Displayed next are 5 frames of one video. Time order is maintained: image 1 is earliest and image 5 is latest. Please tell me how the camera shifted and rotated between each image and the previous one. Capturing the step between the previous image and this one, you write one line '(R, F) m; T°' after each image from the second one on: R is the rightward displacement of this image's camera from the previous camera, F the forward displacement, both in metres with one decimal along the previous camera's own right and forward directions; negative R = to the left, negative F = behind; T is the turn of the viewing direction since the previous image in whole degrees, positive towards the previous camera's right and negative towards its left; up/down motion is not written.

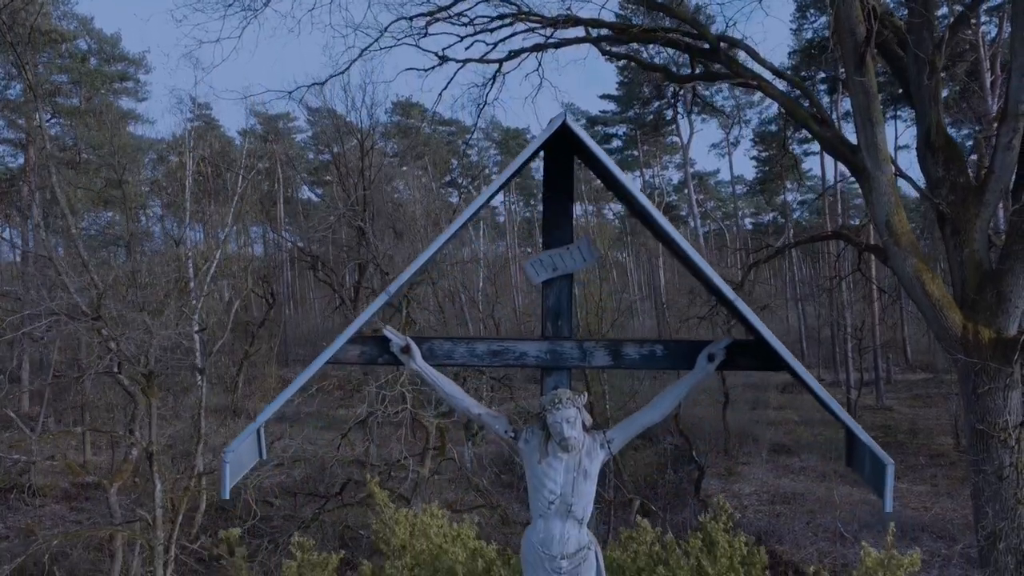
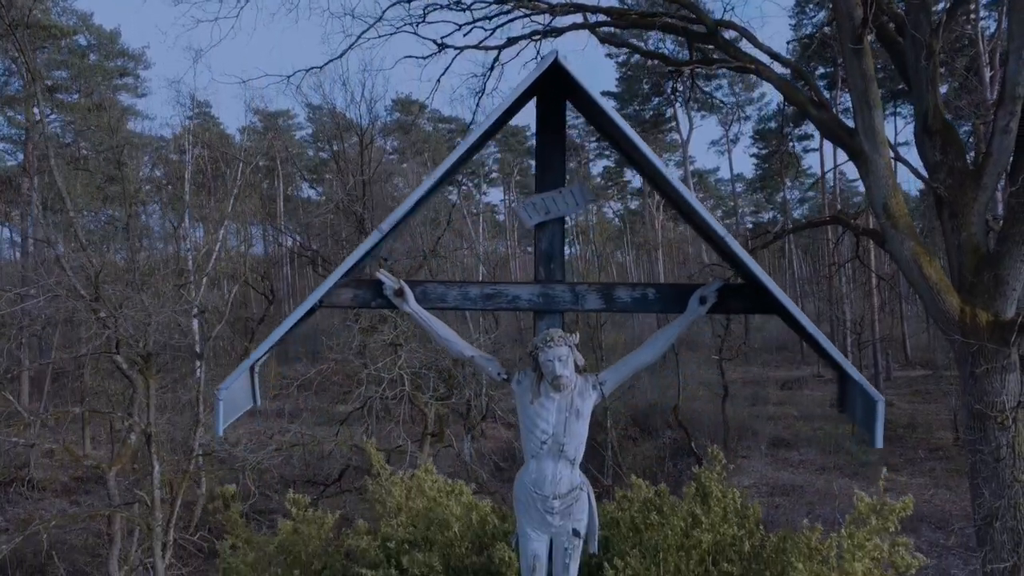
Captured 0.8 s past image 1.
(0.0, 0.0) m; 0°
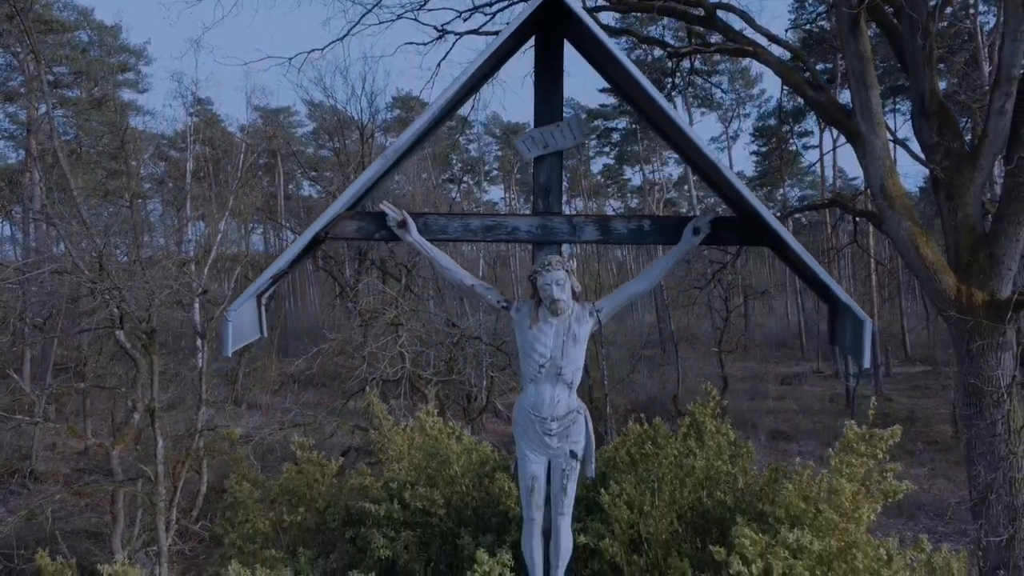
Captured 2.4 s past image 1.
(0.0, -0.1) m; 0°
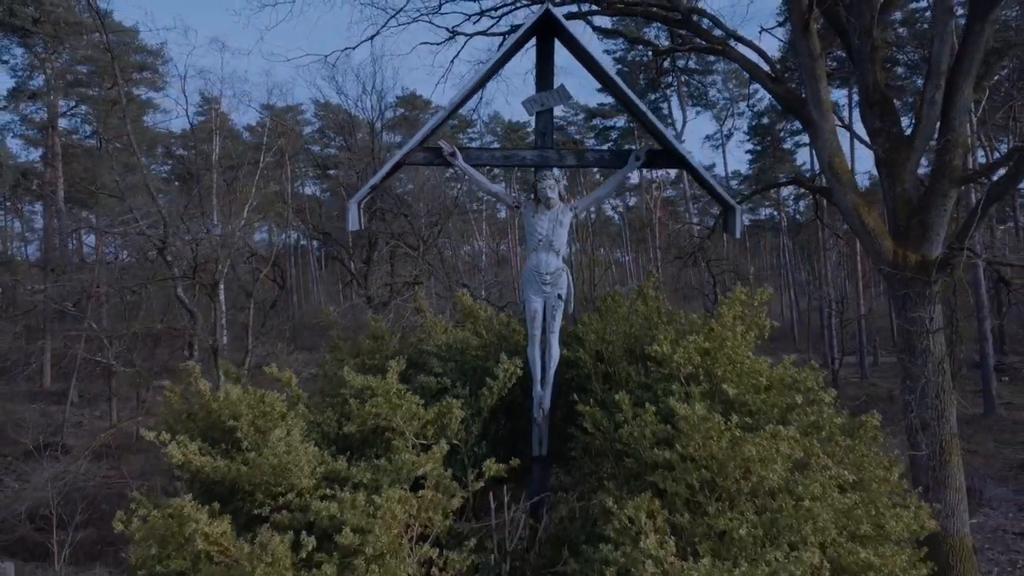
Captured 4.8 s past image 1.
(0.0, -1.1) m; 0°
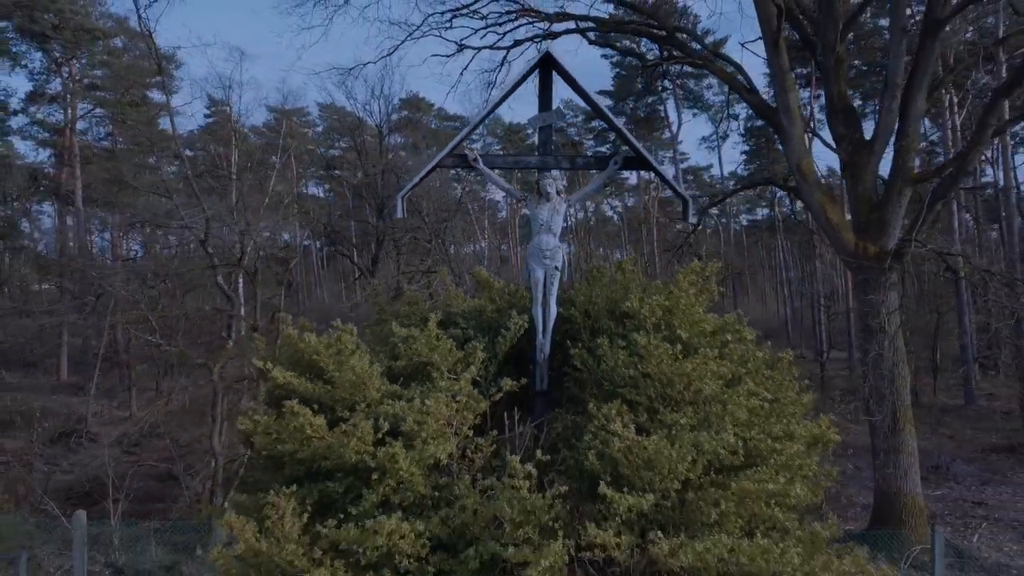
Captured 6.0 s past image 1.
(0.0, -1.0) m; 0°
